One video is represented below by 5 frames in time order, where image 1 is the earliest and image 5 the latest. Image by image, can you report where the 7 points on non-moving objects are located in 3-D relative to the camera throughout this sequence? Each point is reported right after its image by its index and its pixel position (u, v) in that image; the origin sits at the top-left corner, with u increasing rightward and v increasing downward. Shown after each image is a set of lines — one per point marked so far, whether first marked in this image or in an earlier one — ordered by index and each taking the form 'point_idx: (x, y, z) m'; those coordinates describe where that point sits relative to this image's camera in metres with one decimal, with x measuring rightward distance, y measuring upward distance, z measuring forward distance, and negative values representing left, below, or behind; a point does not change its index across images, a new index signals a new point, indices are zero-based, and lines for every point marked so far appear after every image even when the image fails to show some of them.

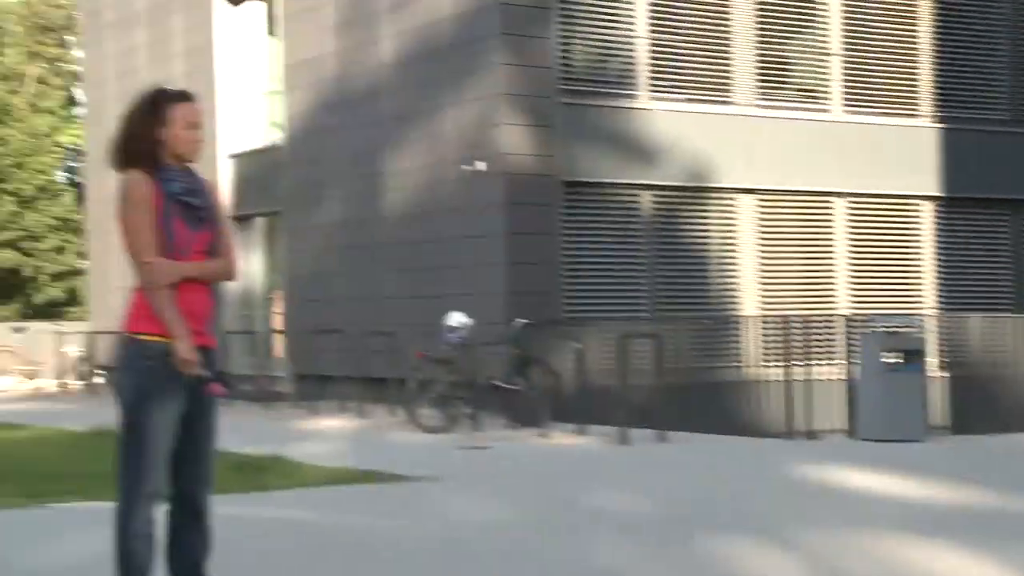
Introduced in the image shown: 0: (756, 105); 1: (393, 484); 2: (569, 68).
0: (+3.0, +2.2, +16.9) m
1: (-0.8, -1.3, +9.7) m
2: (+0.7, +2.5, +15.7) m
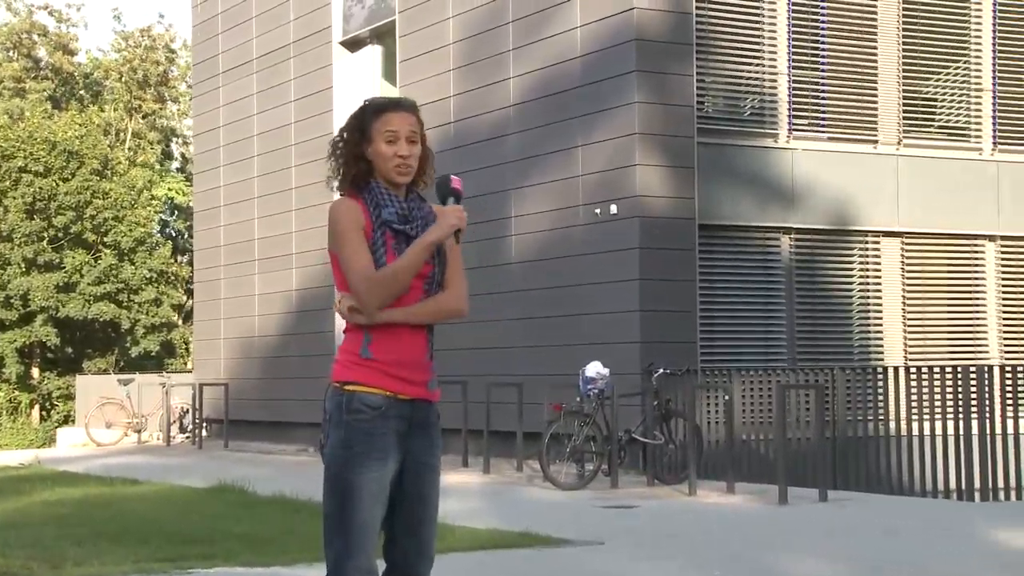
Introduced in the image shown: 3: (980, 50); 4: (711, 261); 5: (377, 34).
0: (+4.5, +1.7, +16.0) m
1: (+0.2, -1.7, +8.9) m
2: (+2.1, +2.0, +15.0) m
3: (+5.5, +2.8, +16.4) m
4: (+2.2, +0.3, +15.0) m
5: (-1.9, +3.6, +19.8) m
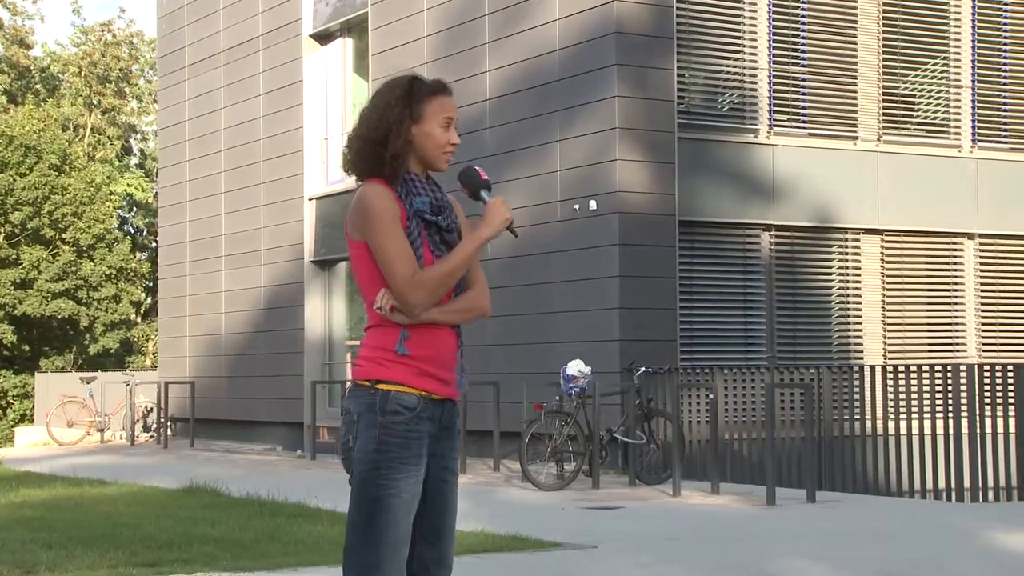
0: (+4.3, +1.7, +15.9) m
1: (+0.2, -1.6, +8.7) m
2: (+1.8, +2.0, +14.8) m
3: (+5.3, +2.8, +16.3) m
4: (+1.9, +0.3, +14.8) m
5: (-2.3, +3.7, +19.4) m
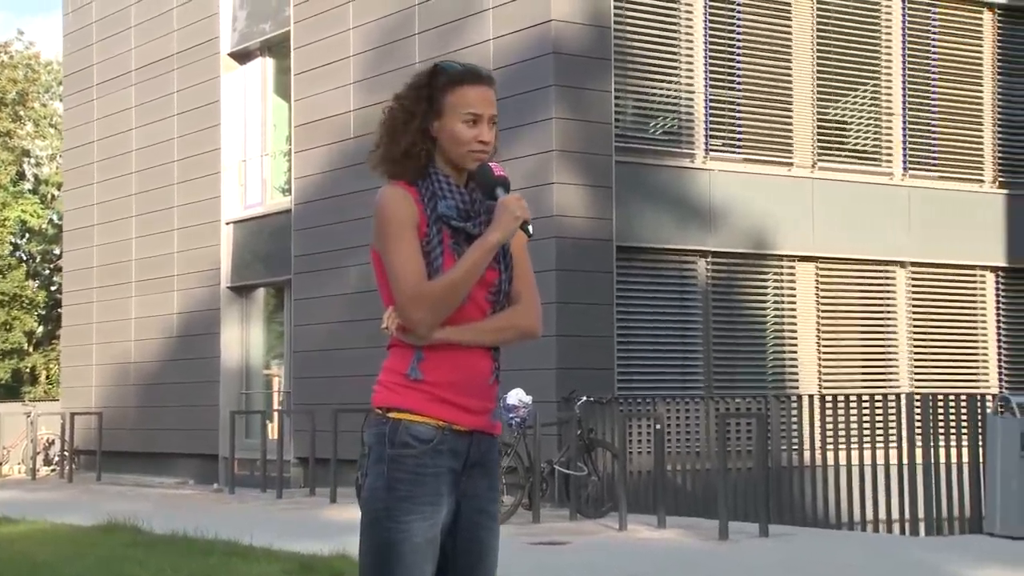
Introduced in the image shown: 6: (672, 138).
0: (+3.5, +1.4, +15.7) m
1: (-0.1, -1.8, +8.2) m
2: (+1.1, +1.7, +14.5) m
3: (+4.5, +2.5, +16.3) m
4: (+1.2, 0.0, +14.5) m
5: (-3.3, +3.3, +18.9) m
6: (+1.7, +1.6, +14.8) m
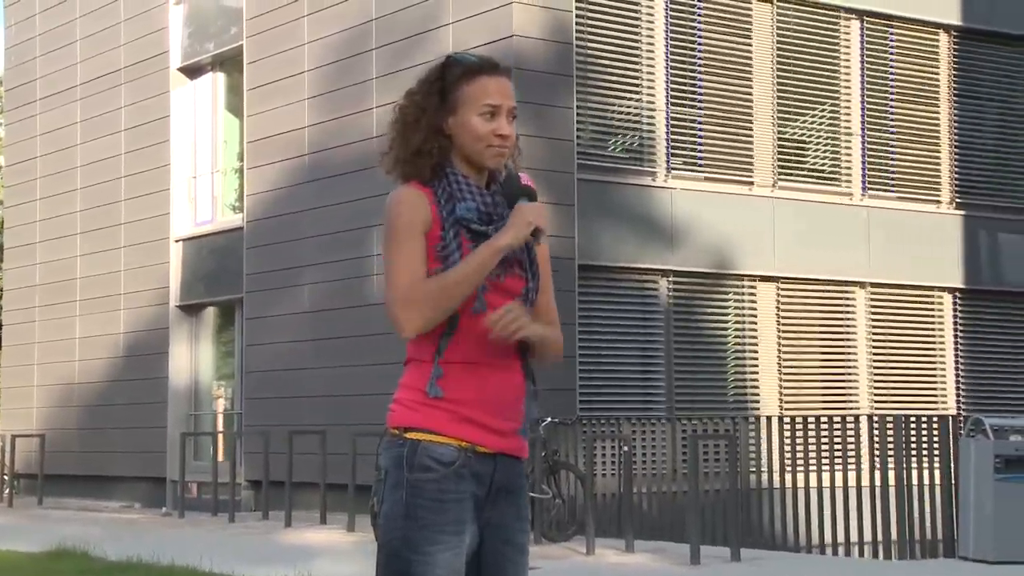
0: (+3.0, +1.1, +15.6) m
1: (-0.2, -1.9, +7.9) m
2: (+0.7, +1.5, +14.3) m
3: (+4.0, +2.3, +16.2) m
4: (+0.8, -0.2, +14.2) m
5: (-3.9, +3.1, +18.5) m
6: (+1.3, +1.4, +14.6) m
